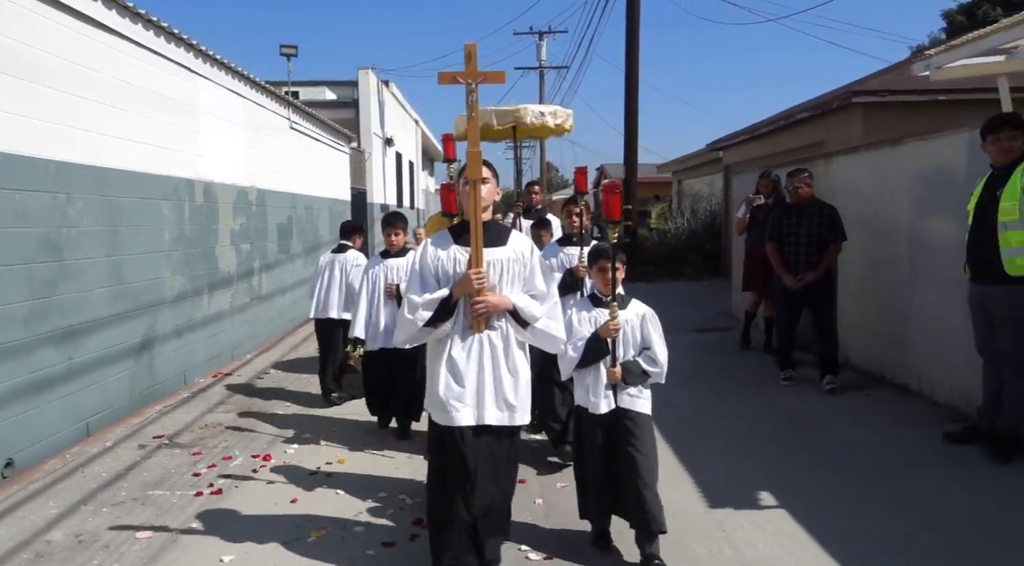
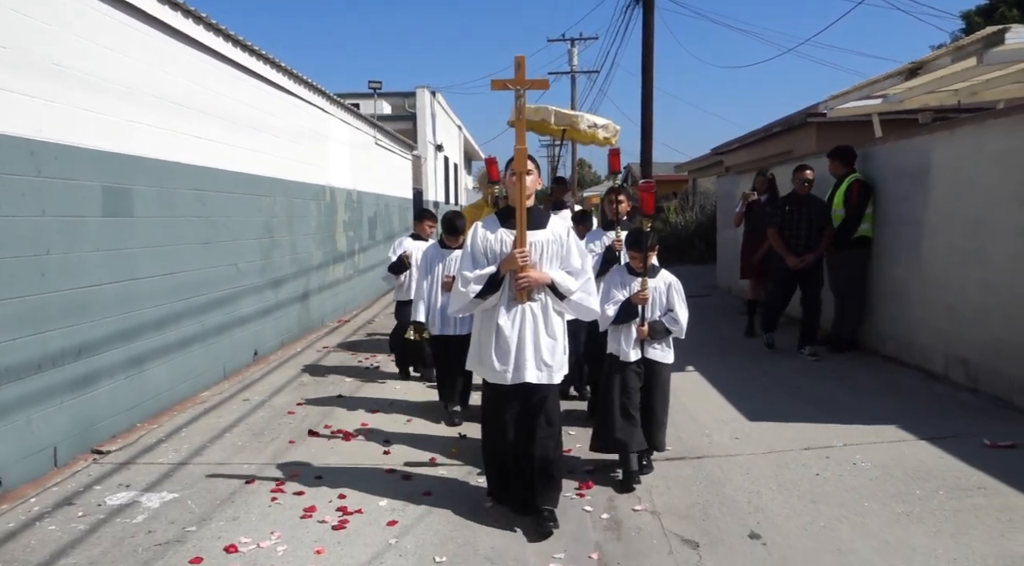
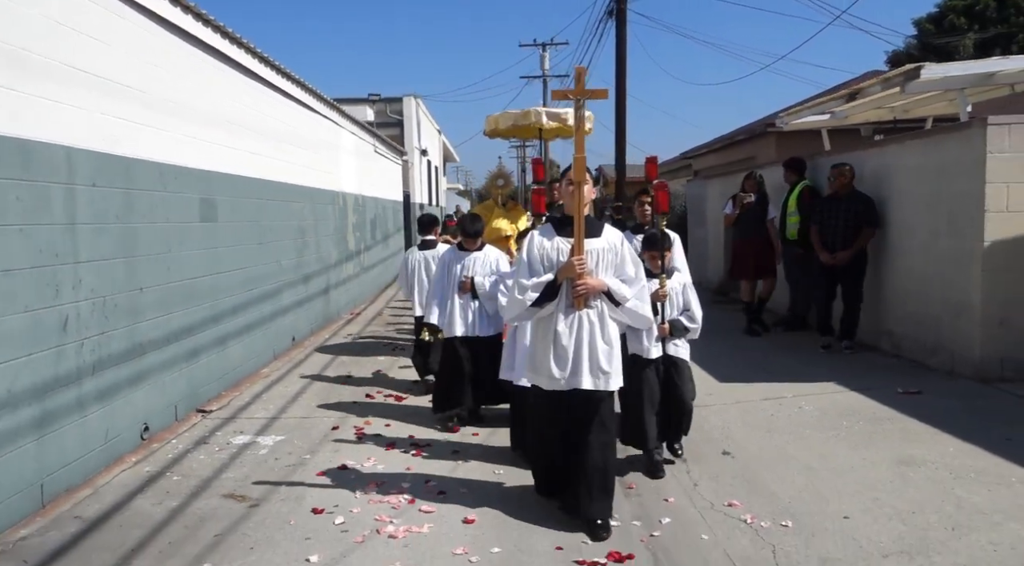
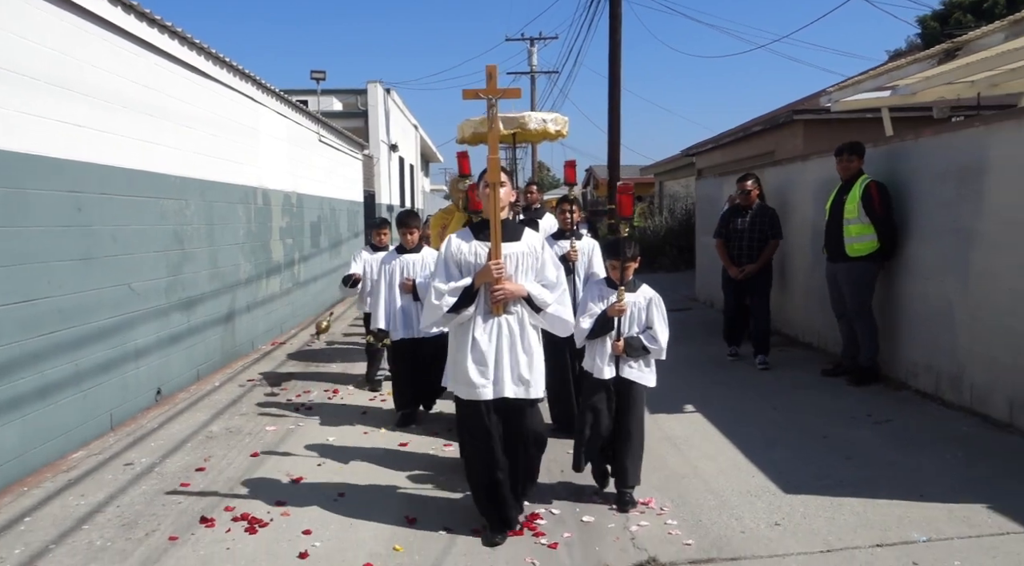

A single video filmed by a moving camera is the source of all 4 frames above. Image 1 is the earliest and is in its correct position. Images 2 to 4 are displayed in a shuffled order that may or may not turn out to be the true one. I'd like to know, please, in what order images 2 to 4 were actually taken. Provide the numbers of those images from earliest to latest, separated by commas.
4, 2, 3
